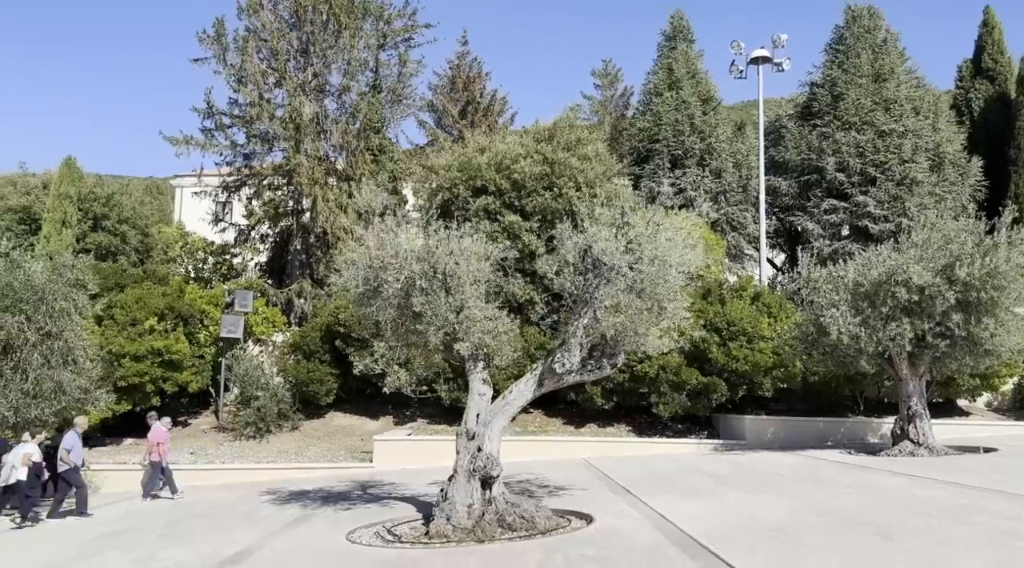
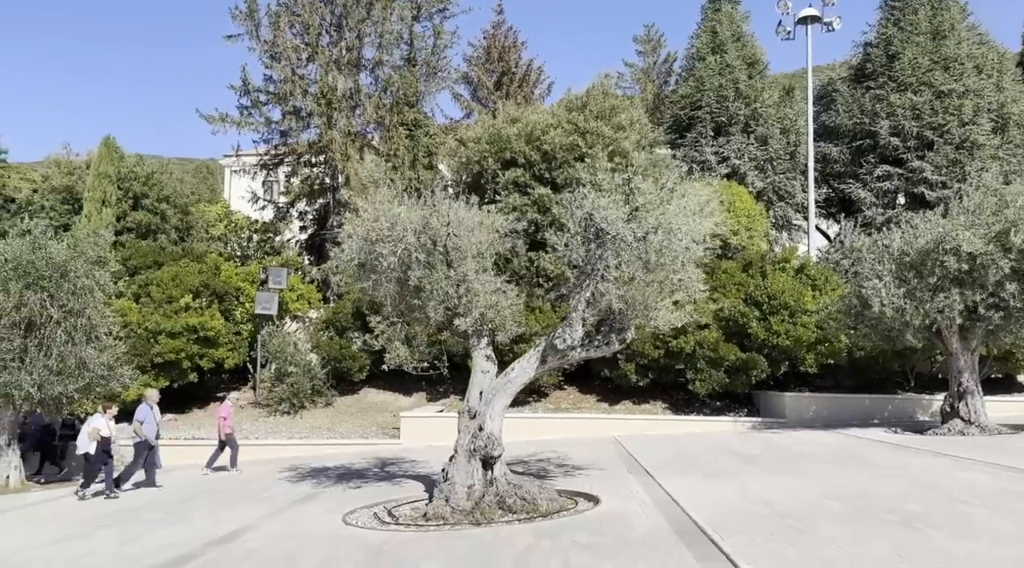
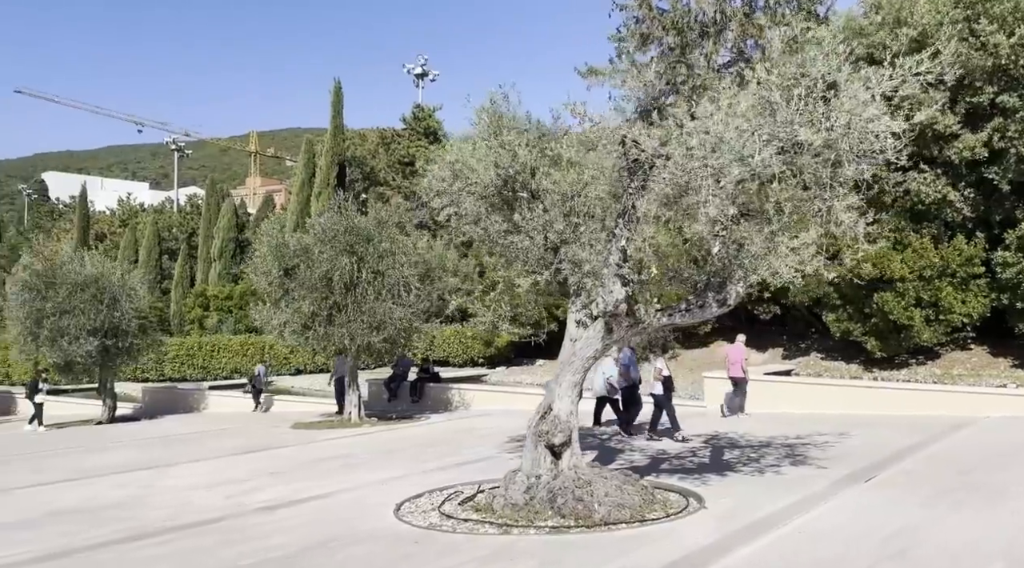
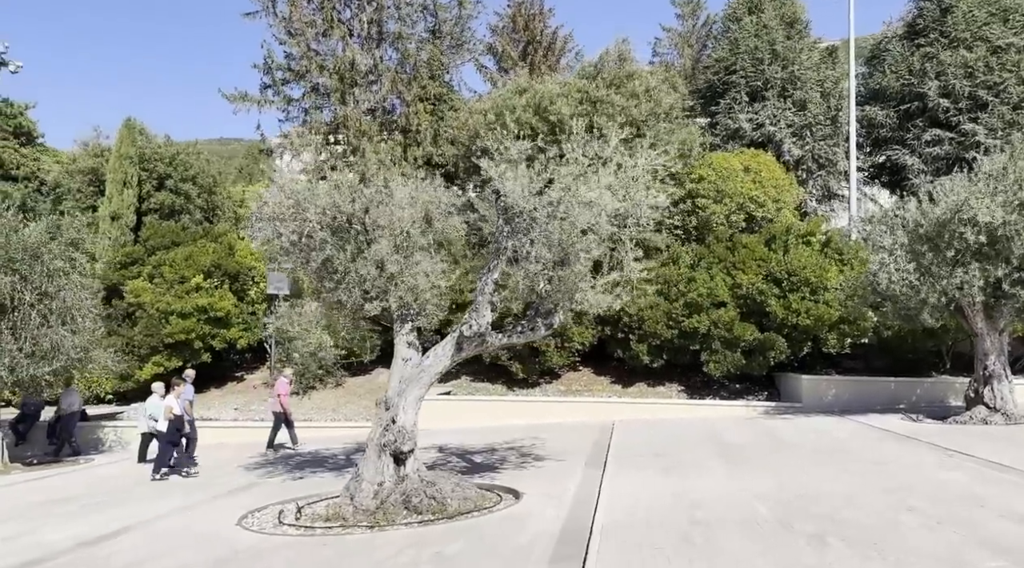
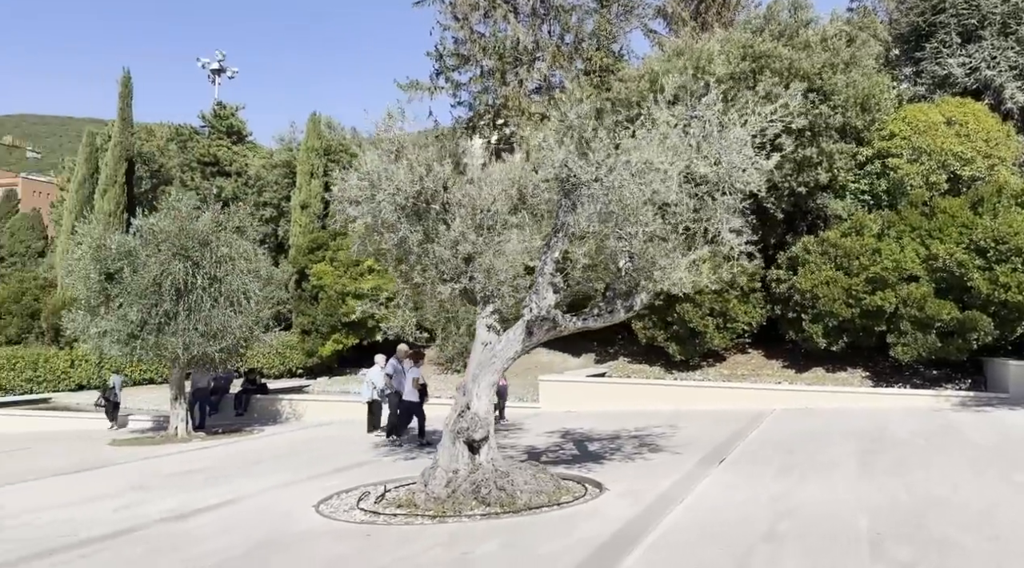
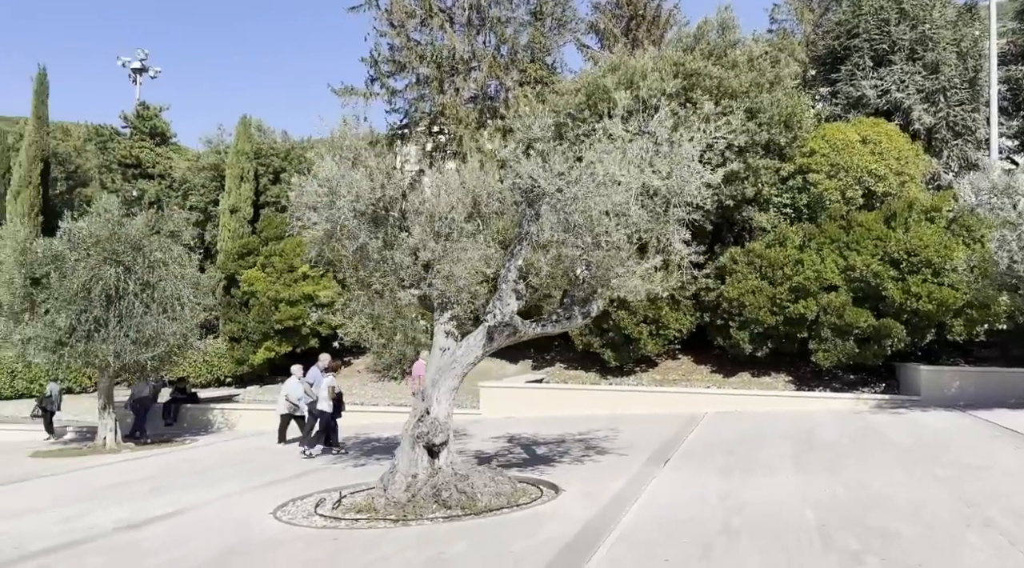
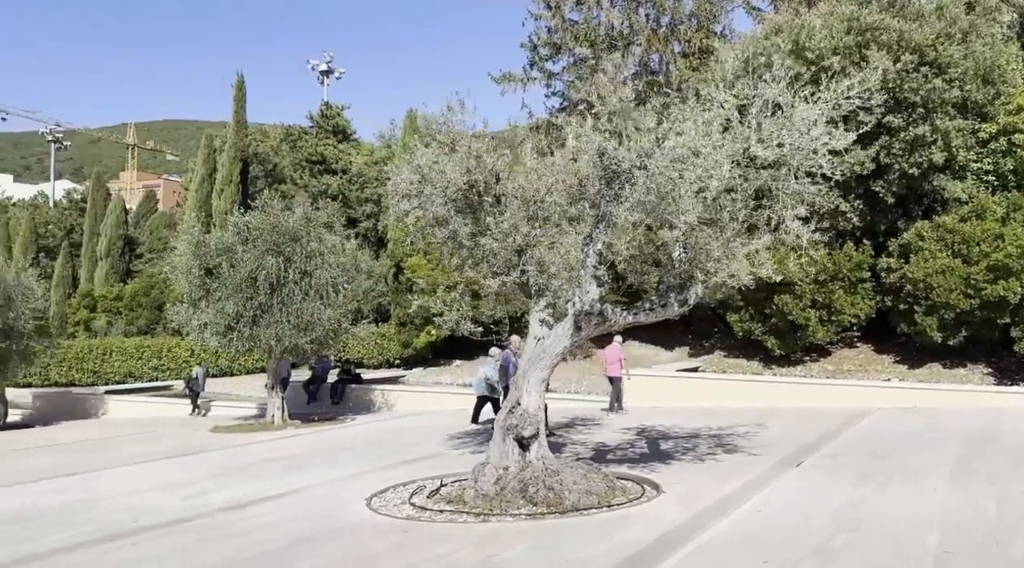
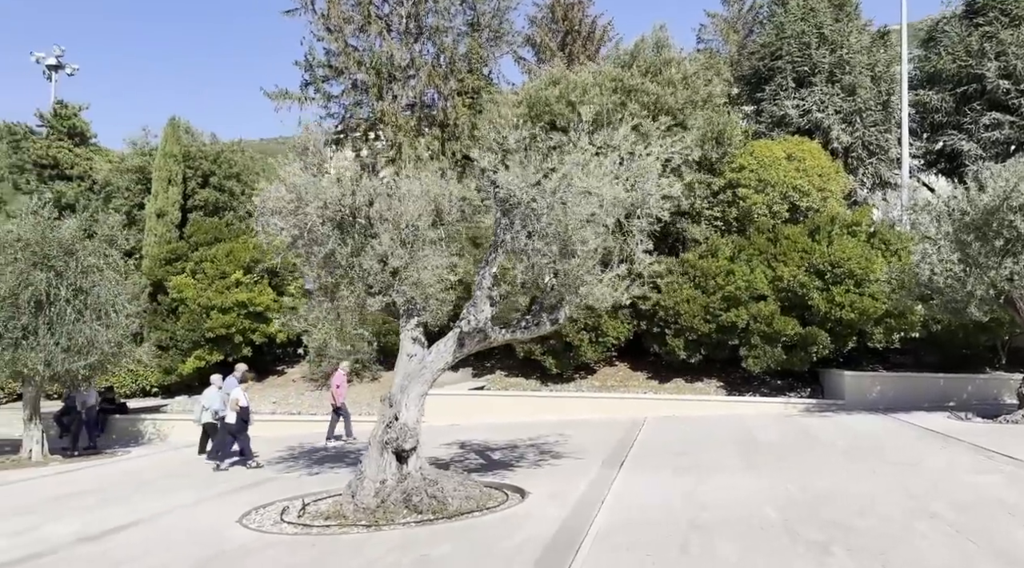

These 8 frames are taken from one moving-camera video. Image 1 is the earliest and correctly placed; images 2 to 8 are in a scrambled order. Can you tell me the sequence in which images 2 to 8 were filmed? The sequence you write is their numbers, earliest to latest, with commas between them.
2, 4, 8, 6, 5, 7, 3
